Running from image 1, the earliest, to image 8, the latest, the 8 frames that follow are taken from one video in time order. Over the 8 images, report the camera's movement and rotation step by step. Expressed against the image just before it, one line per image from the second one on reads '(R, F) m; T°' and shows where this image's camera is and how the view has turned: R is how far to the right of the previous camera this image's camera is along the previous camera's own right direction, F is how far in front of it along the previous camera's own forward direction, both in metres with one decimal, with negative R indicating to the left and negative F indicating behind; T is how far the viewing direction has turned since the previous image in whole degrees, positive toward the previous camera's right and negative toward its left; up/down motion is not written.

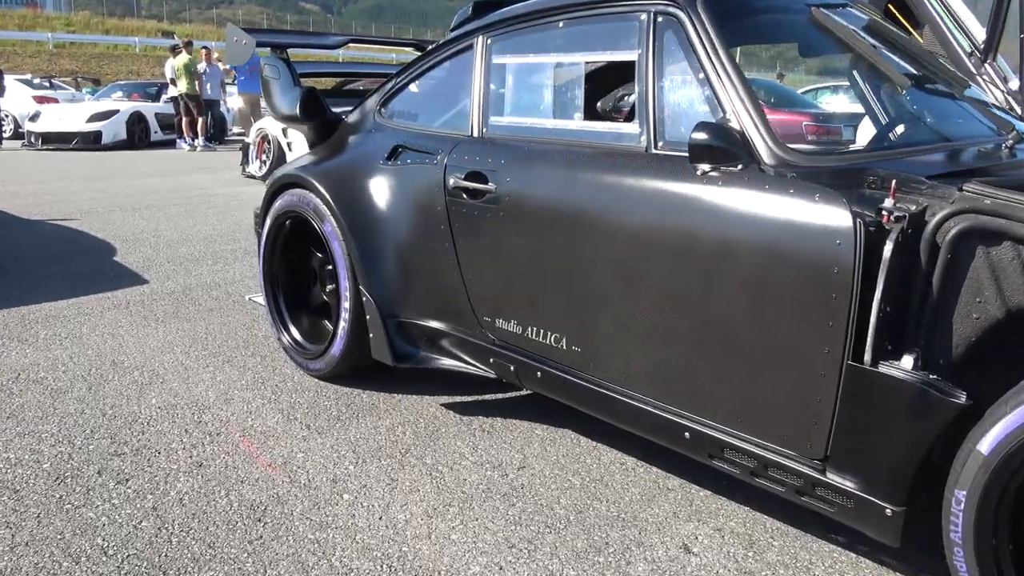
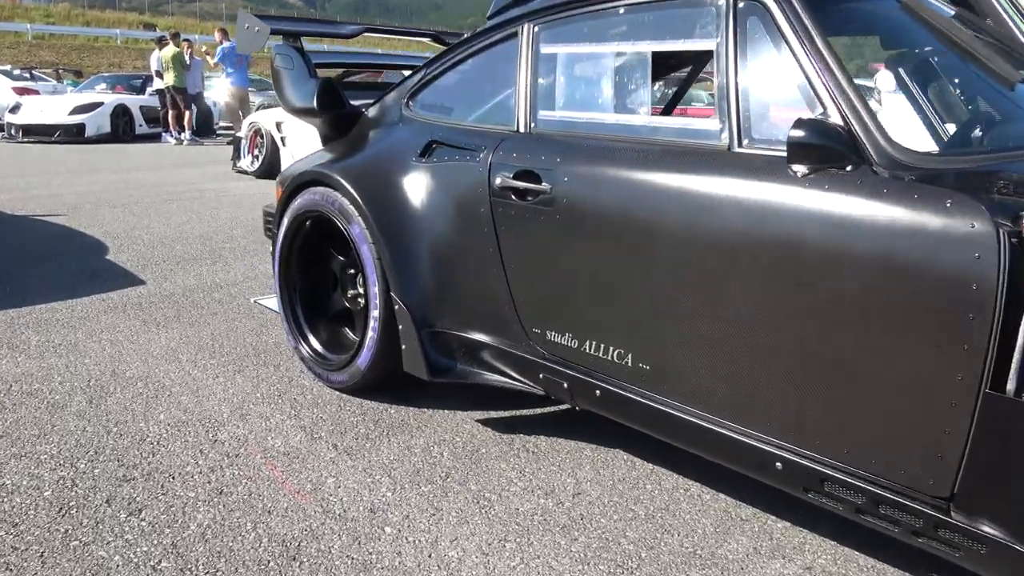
(-0.2, +0.3) m; +1°
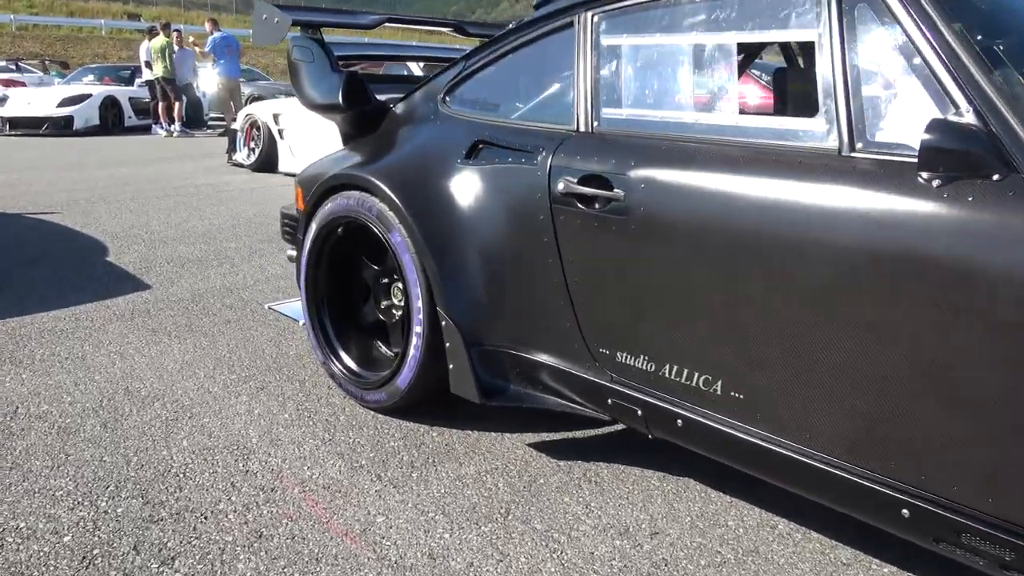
(-0.2, +0.3) m; +1°
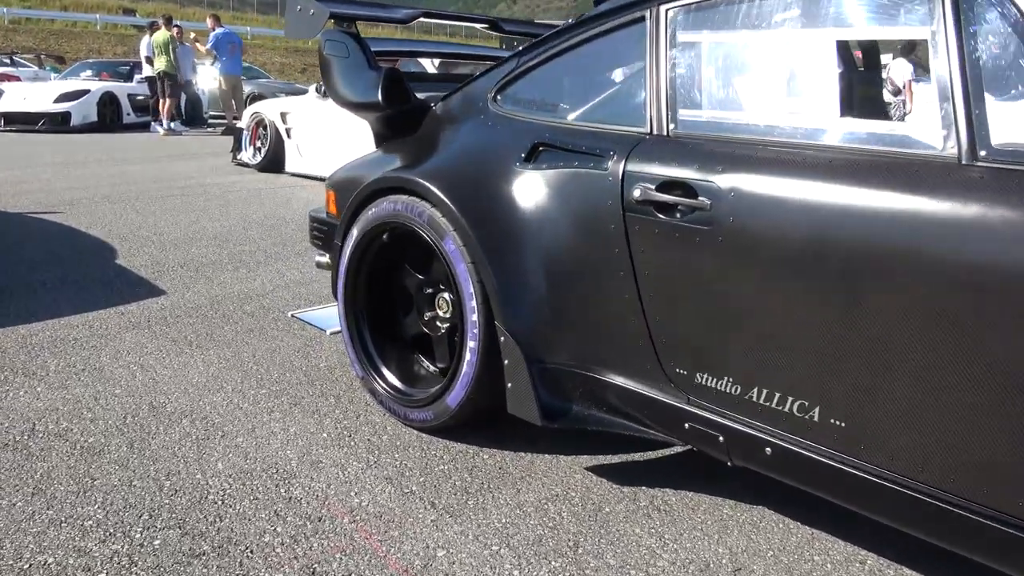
(-0.2, +0.2) m; 0°
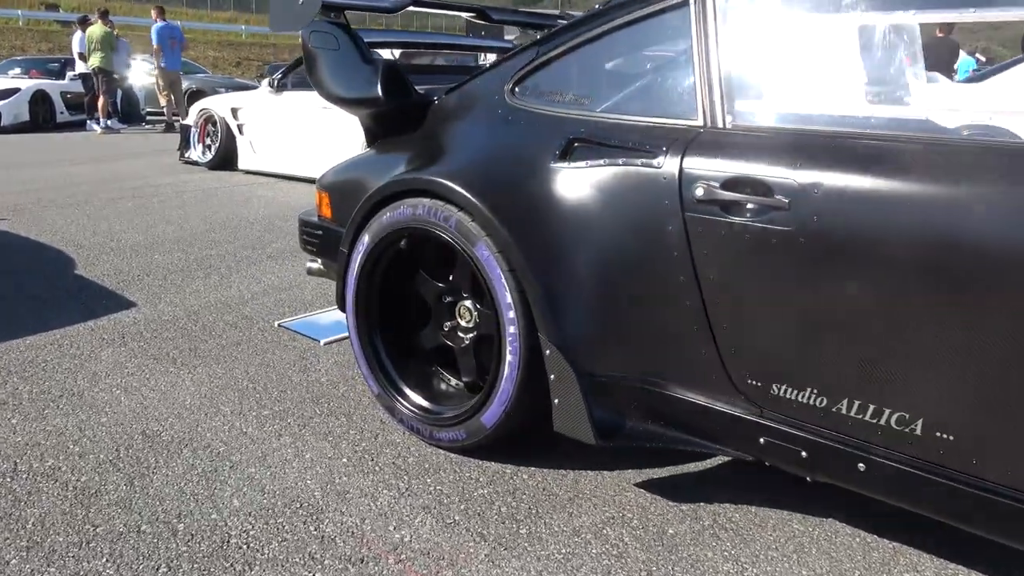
(-0.3, +0.2) m; +4°
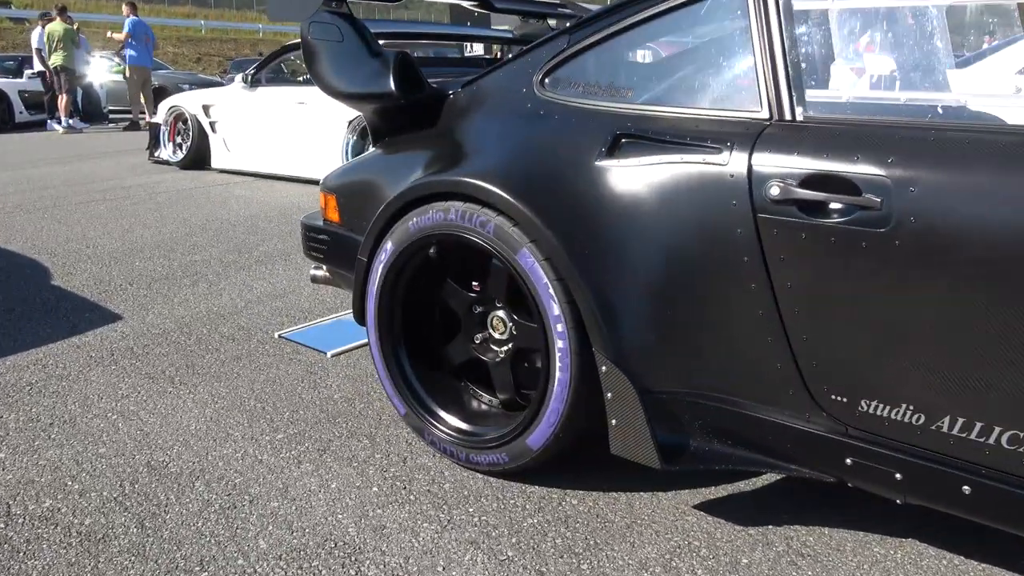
(-0.2, +0.2) m; +2°
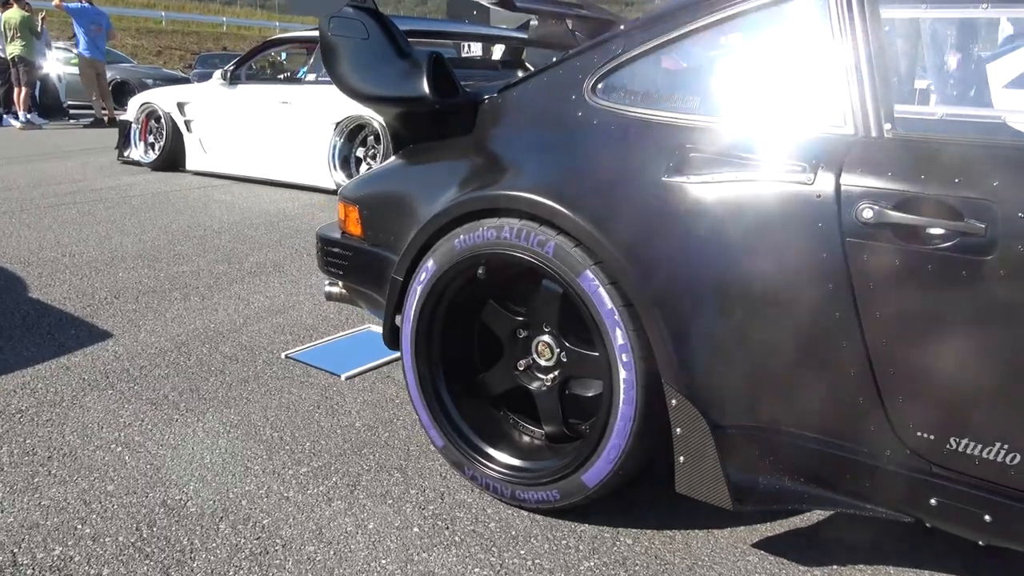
(-0.3, +0.2) m; +3°
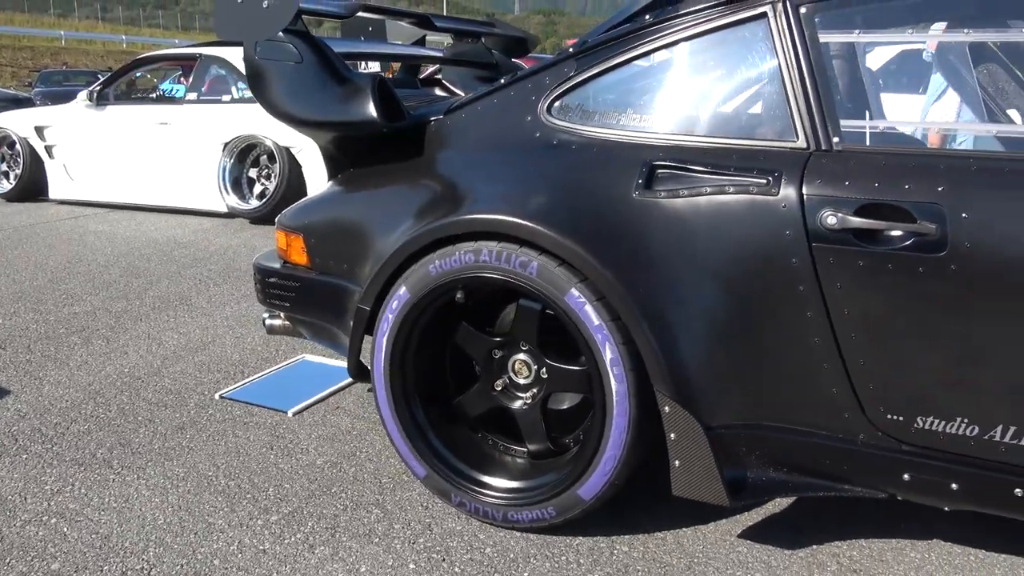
(-0.3, 0.0) m; +9°
